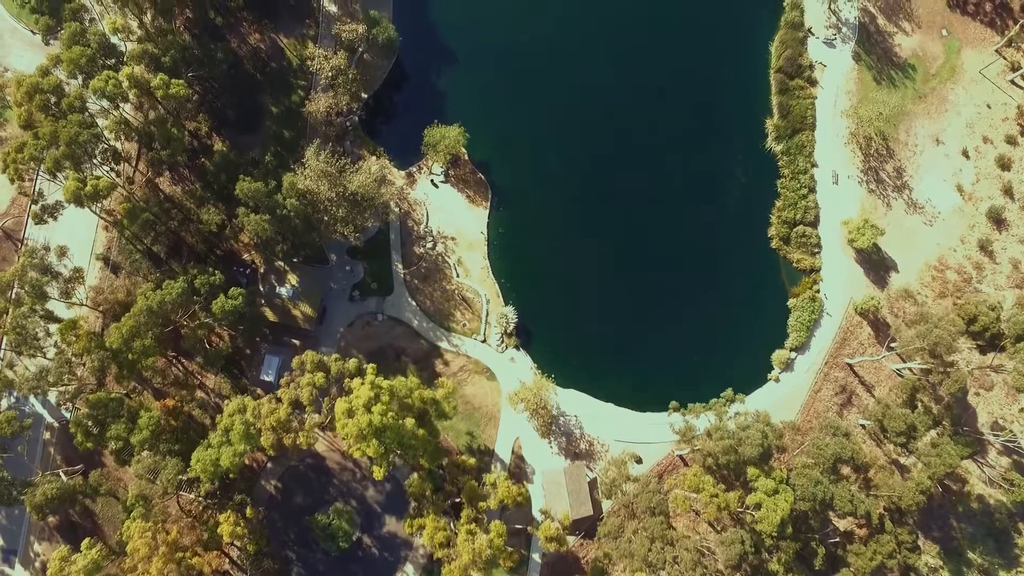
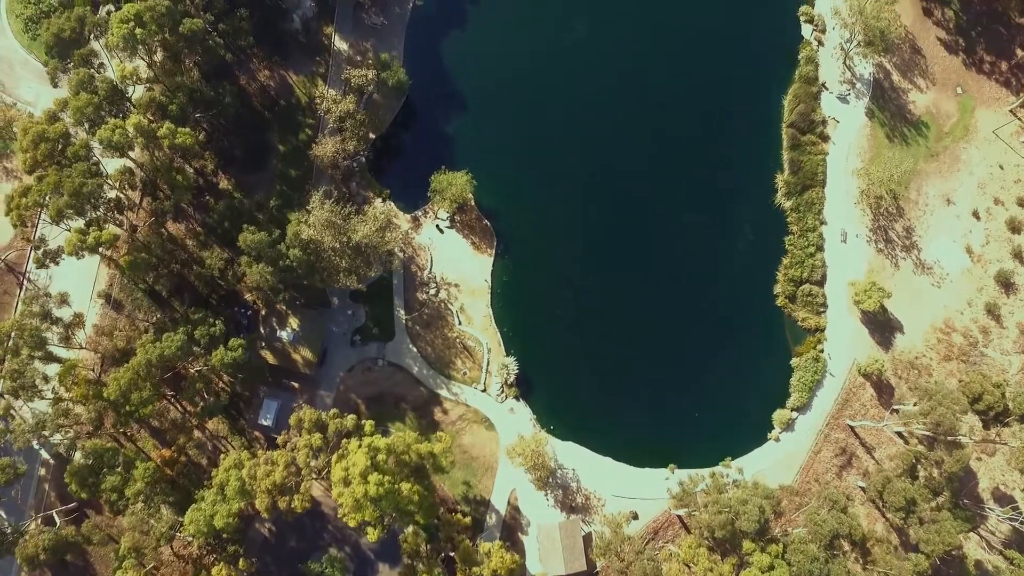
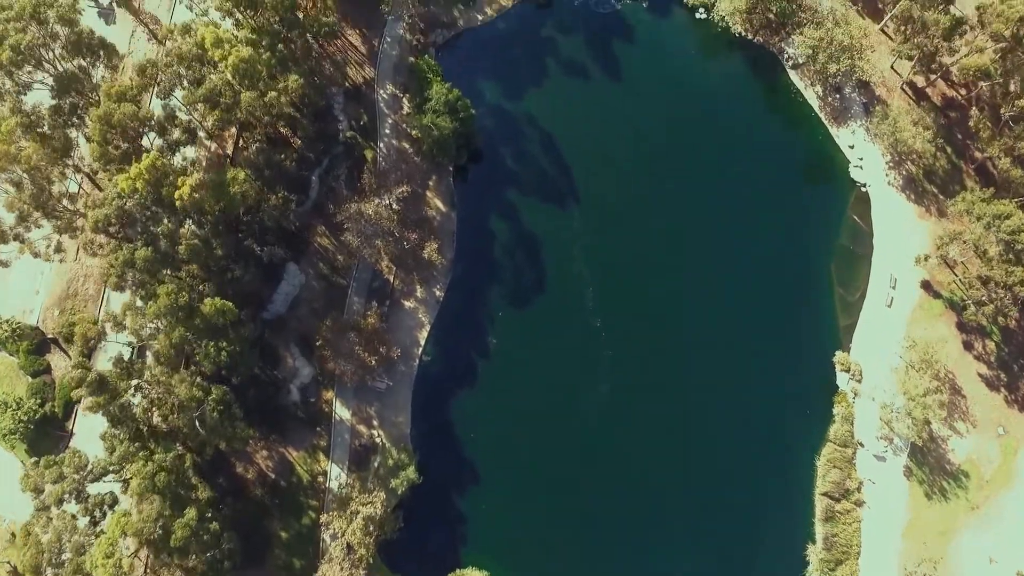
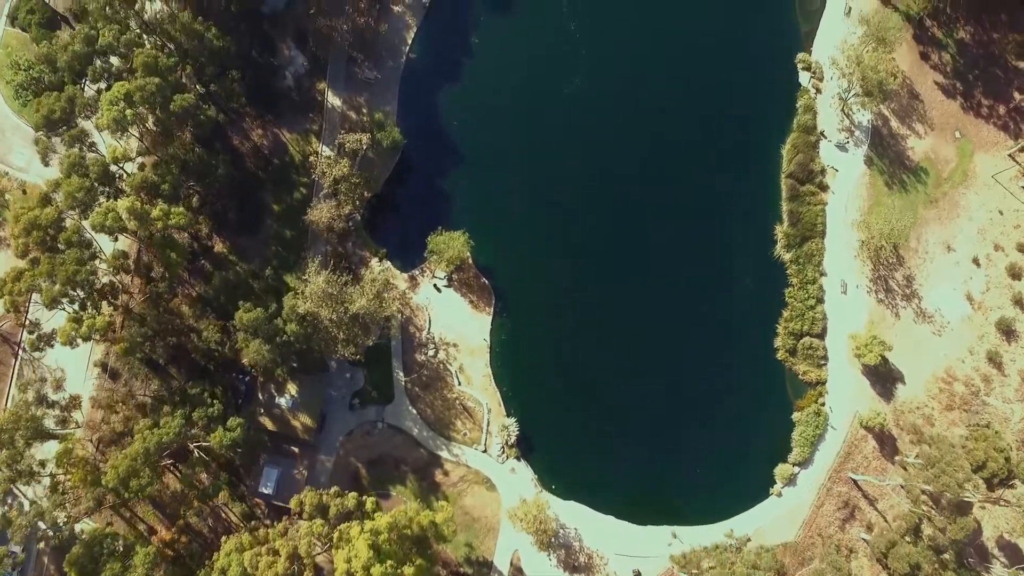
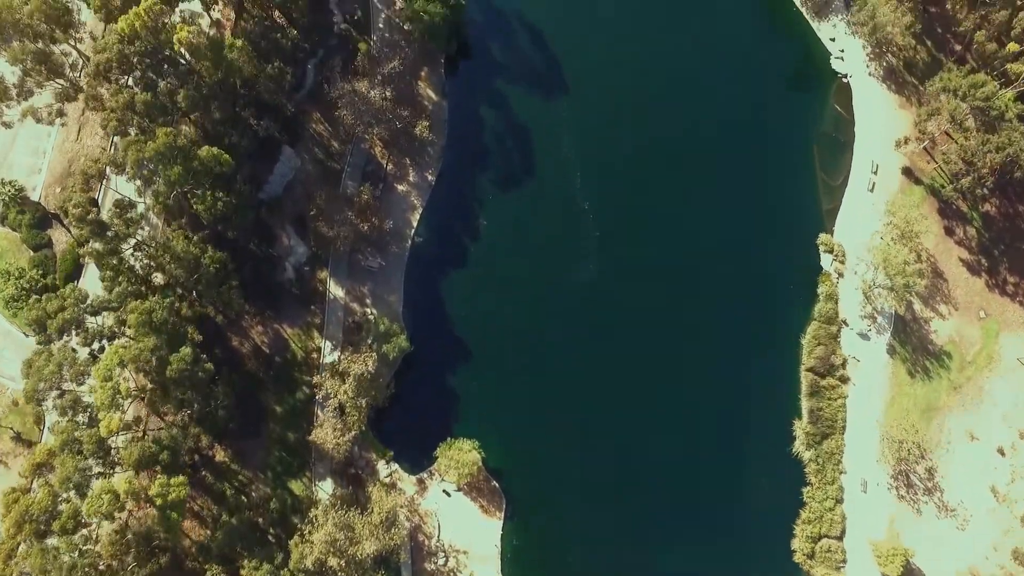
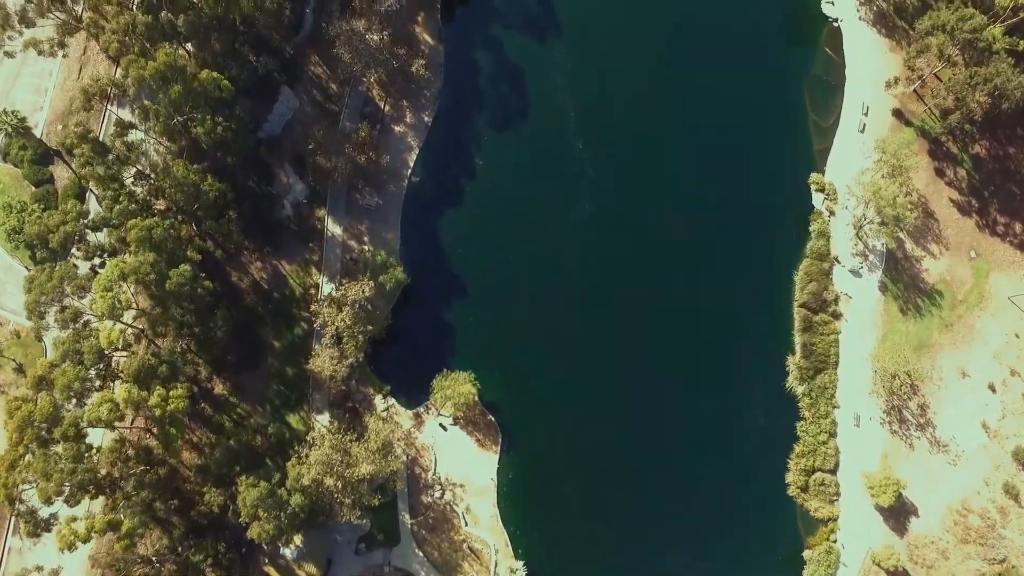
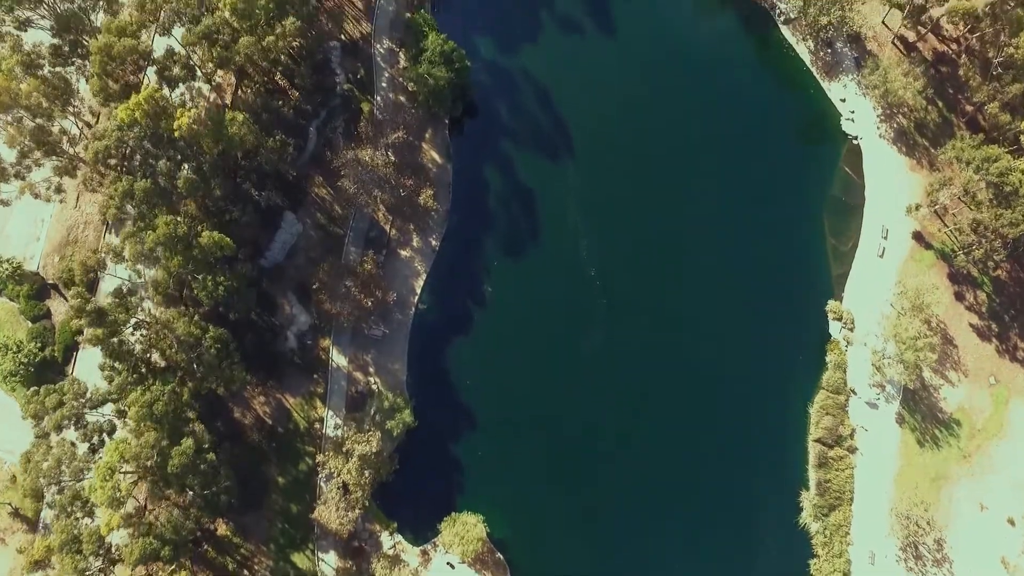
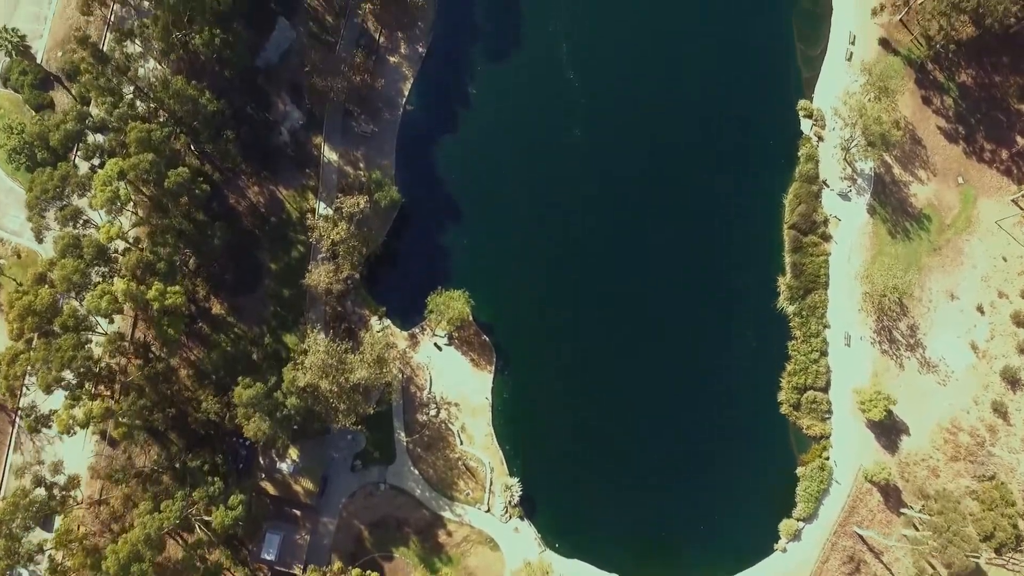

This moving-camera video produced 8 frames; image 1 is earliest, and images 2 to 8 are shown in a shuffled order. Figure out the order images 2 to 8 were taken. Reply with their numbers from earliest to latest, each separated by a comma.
2, 4, 8, 6, 5, 7, 3
